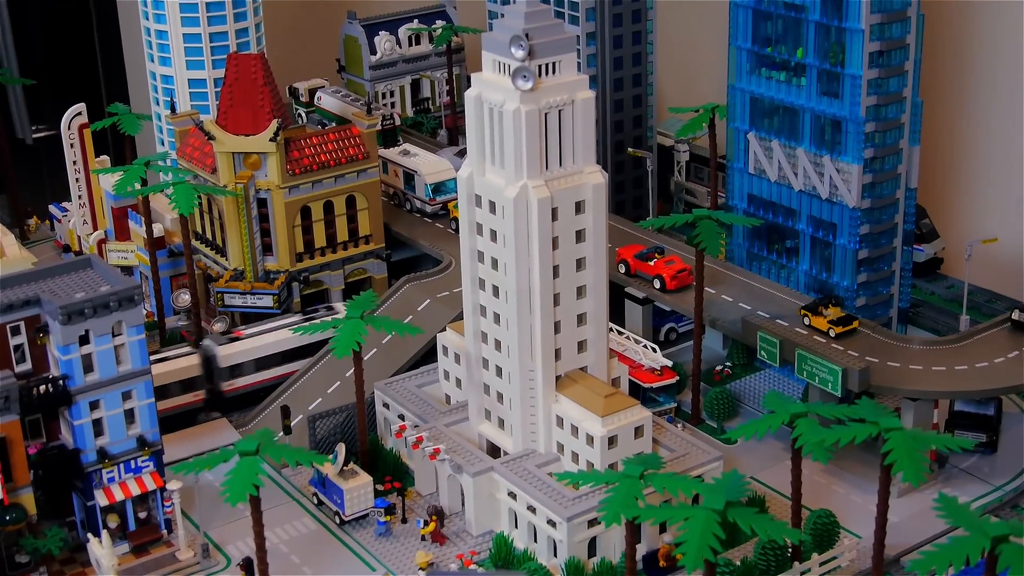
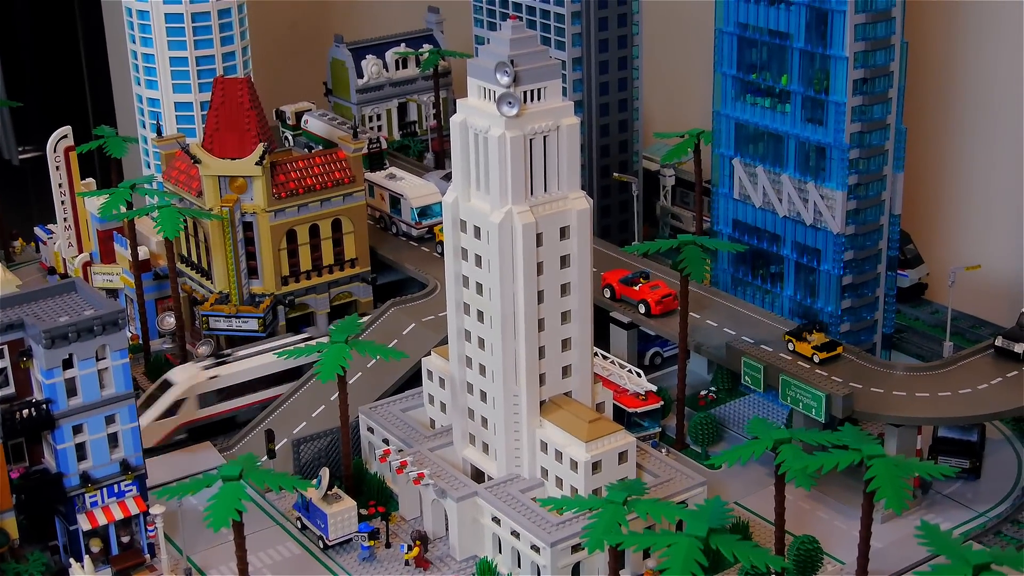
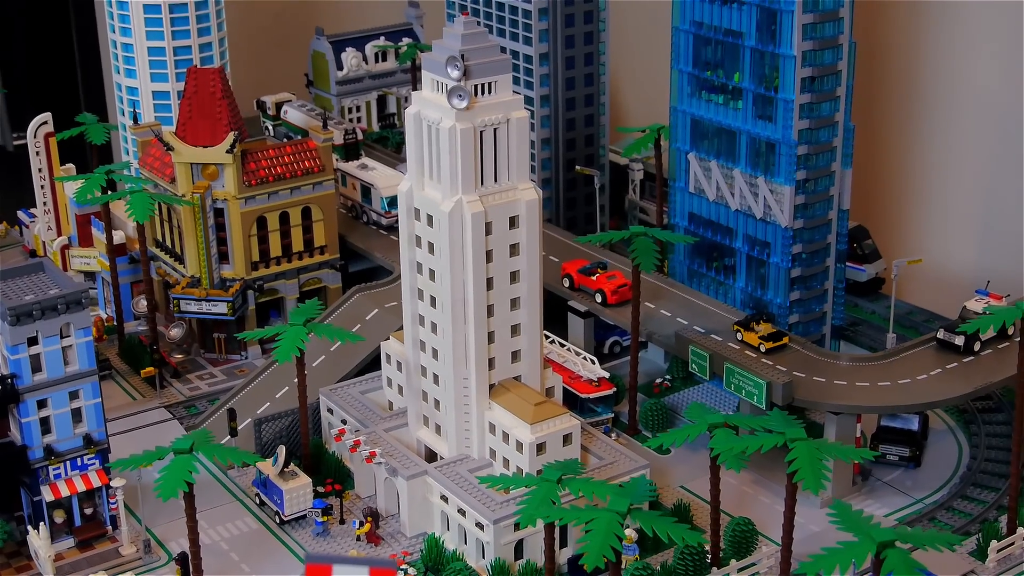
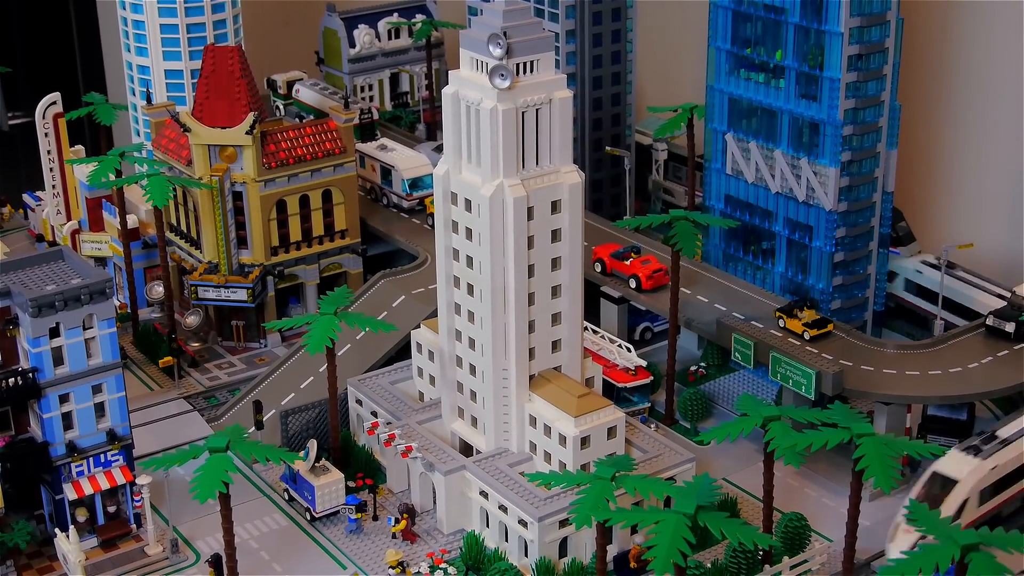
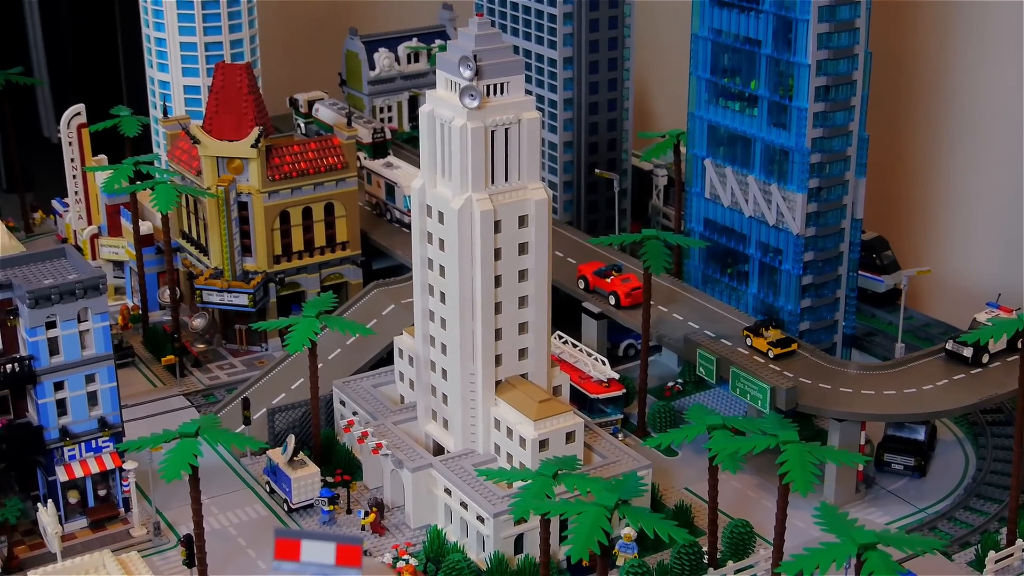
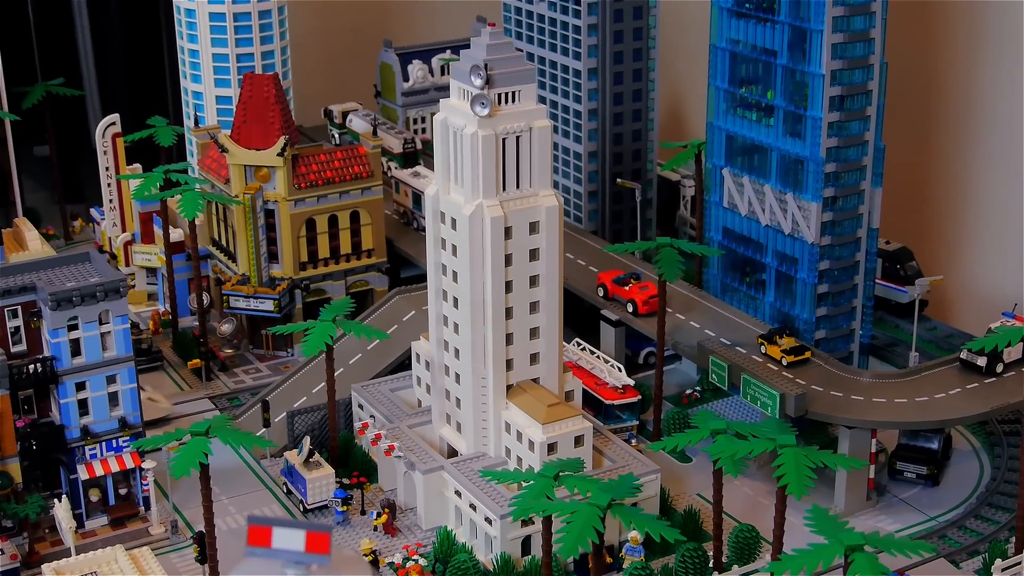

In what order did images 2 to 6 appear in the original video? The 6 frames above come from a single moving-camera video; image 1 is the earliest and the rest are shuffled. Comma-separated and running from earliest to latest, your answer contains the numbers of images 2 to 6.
2, 4, 3, 5, 6
